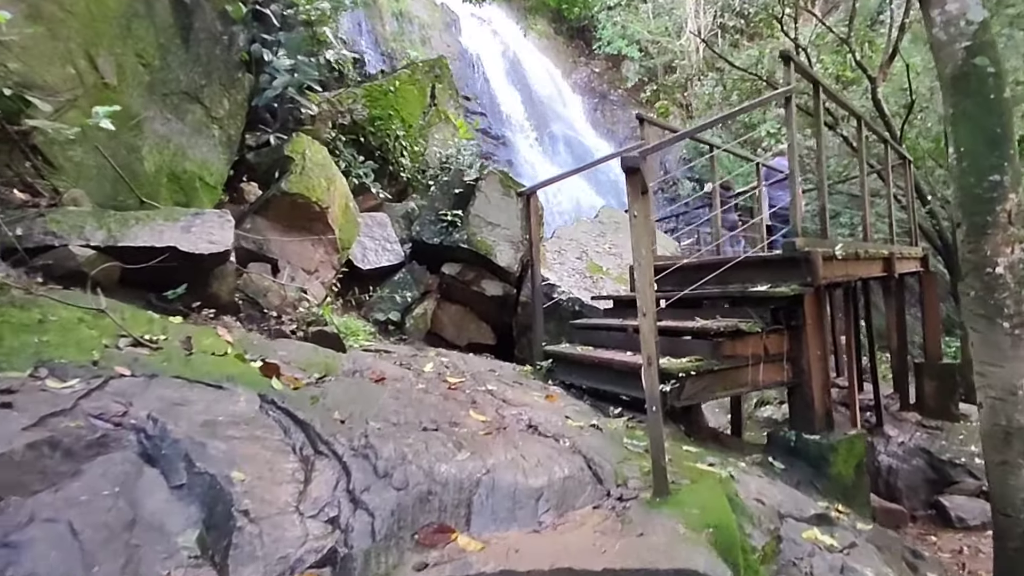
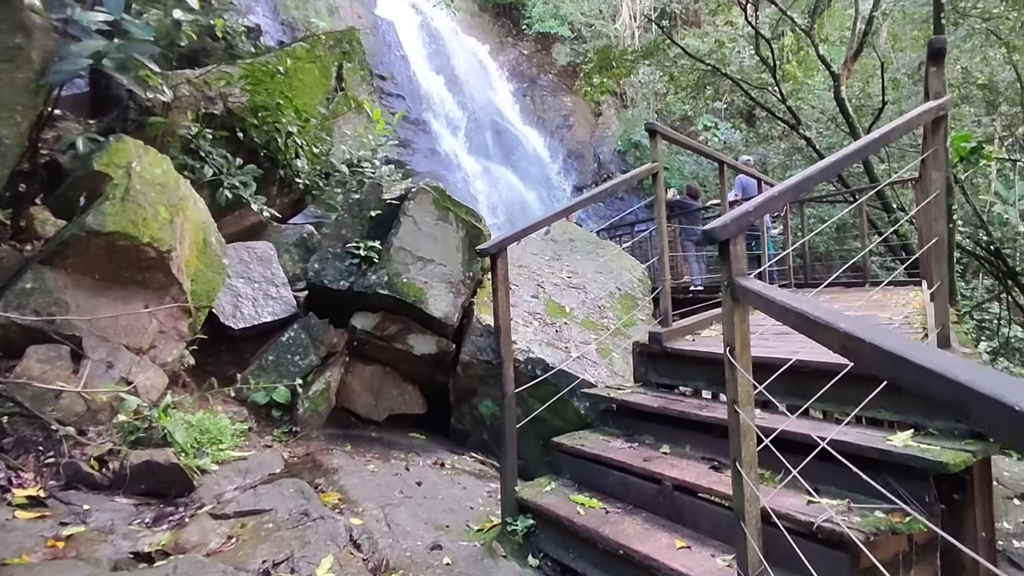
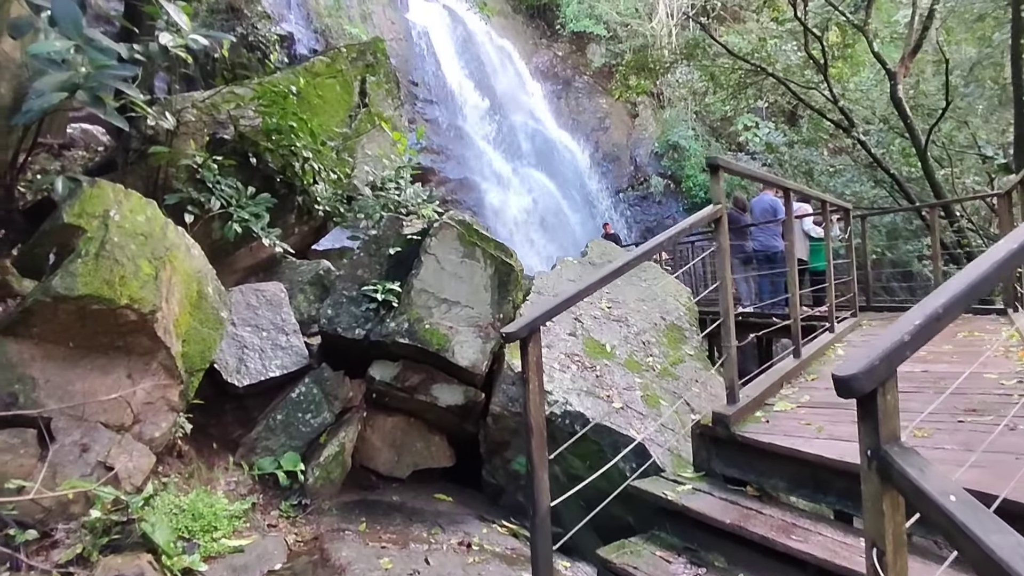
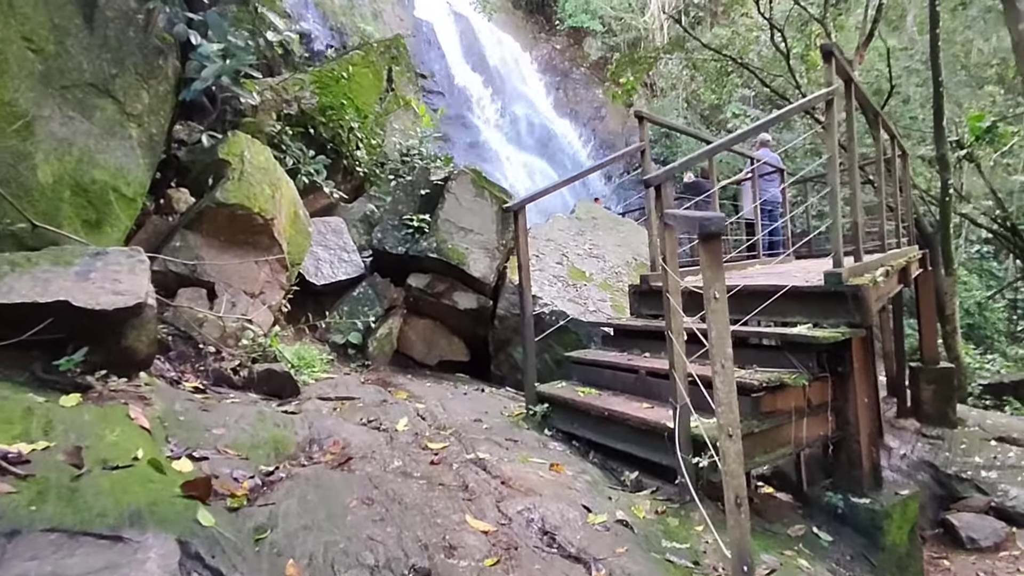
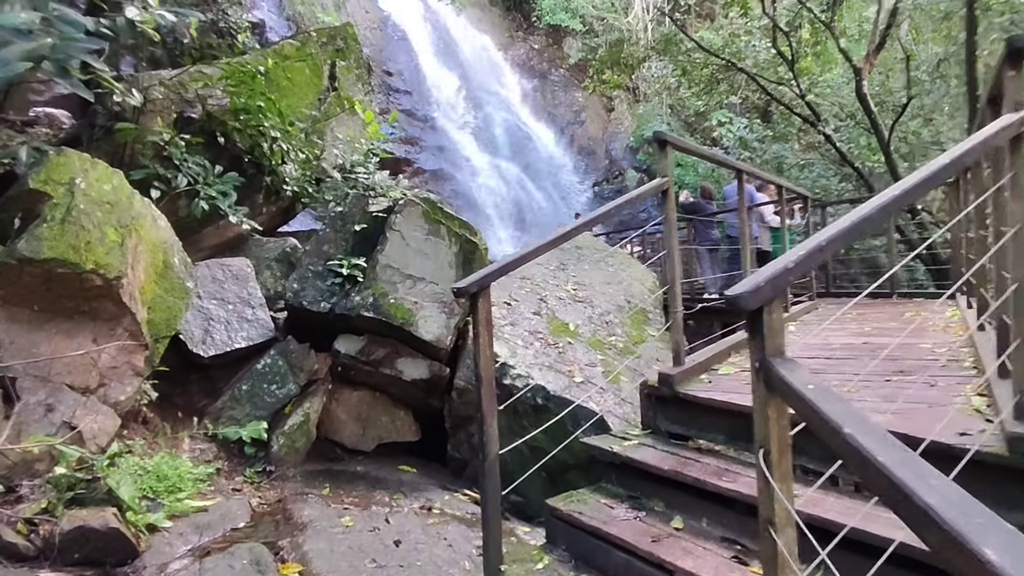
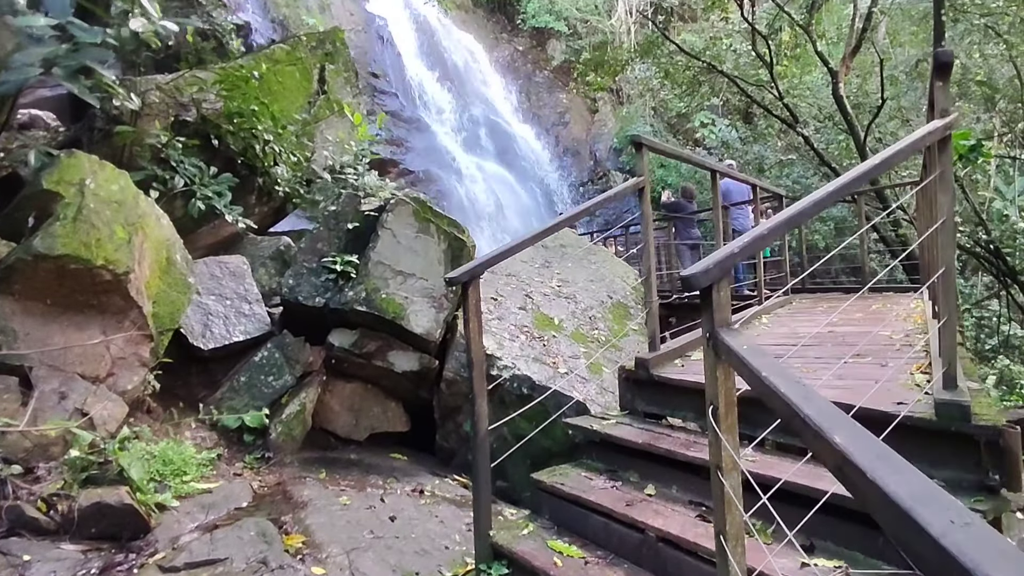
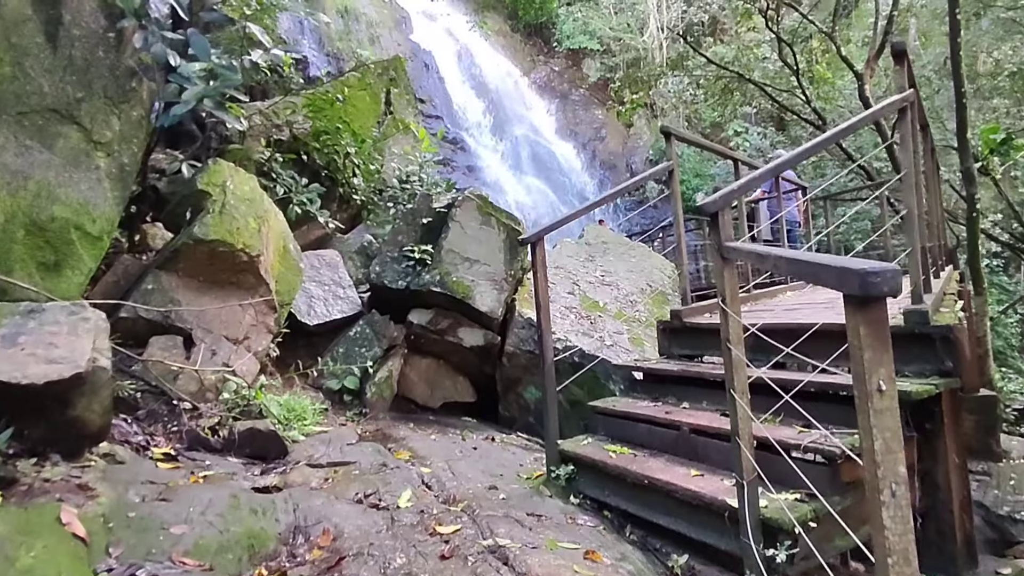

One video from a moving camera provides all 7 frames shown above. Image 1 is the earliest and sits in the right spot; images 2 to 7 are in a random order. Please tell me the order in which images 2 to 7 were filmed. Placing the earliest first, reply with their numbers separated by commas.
4, 7, 2, 6, 5, 3
